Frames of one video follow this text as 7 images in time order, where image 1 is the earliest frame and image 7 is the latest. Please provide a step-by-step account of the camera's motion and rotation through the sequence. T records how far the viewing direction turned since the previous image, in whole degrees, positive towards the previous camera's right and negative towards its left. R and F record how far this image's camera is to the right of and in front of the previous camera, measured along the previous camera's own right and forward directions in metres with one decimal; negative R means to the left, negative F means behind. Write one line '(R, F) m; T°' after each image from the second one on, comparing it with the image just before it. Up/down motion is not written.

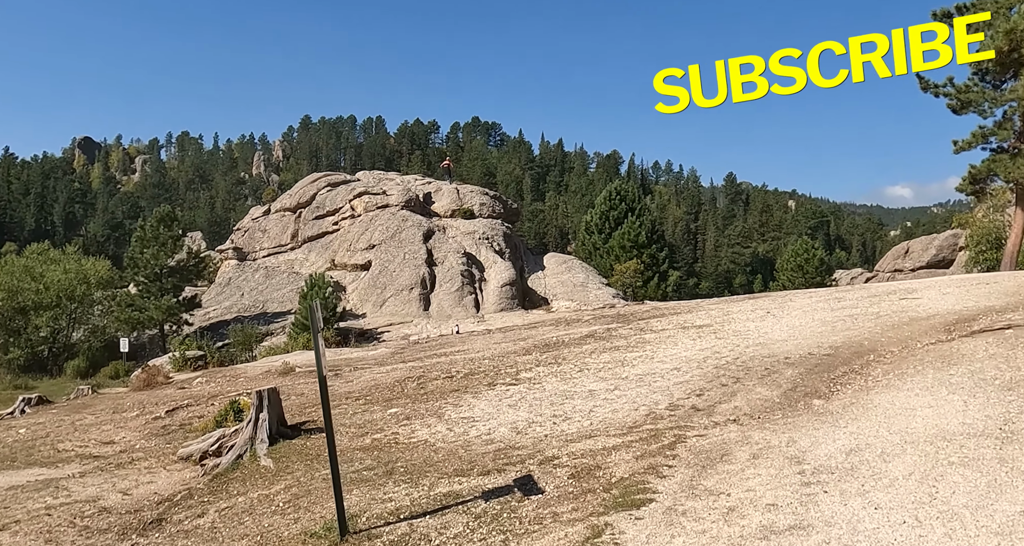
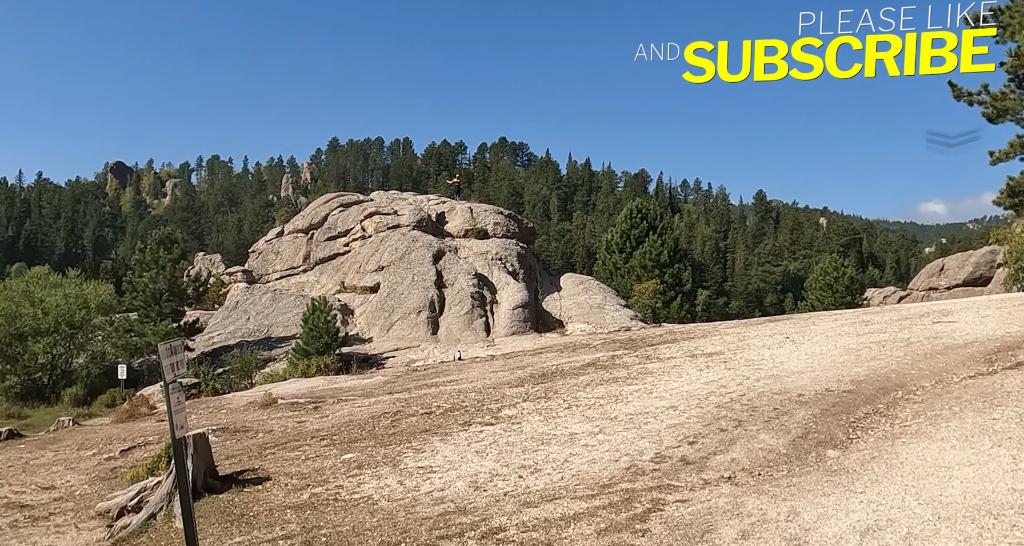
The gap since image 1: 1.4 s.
(+0.7, +1.2) m; -2°
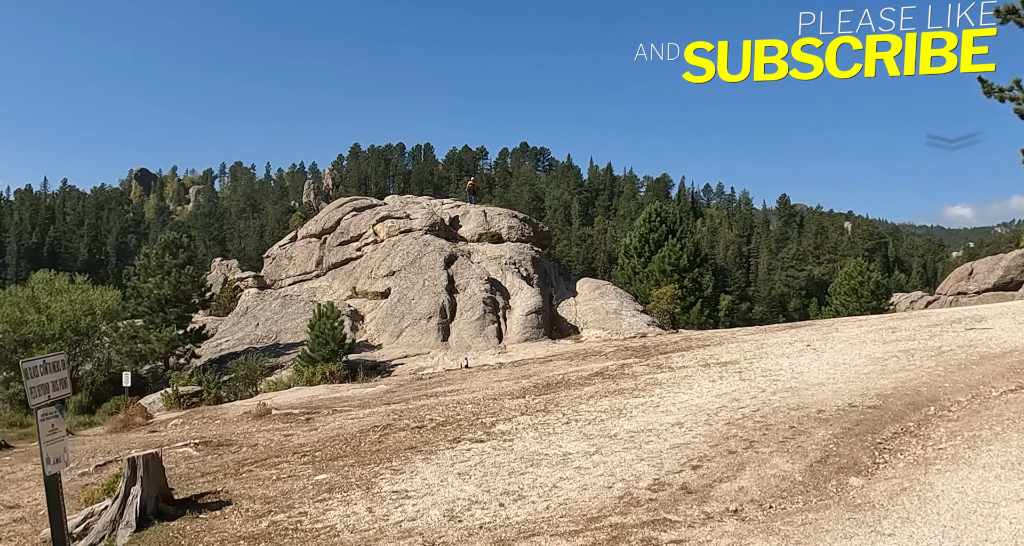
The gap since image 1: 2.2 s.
(+0.4, +0.8) m; -2°
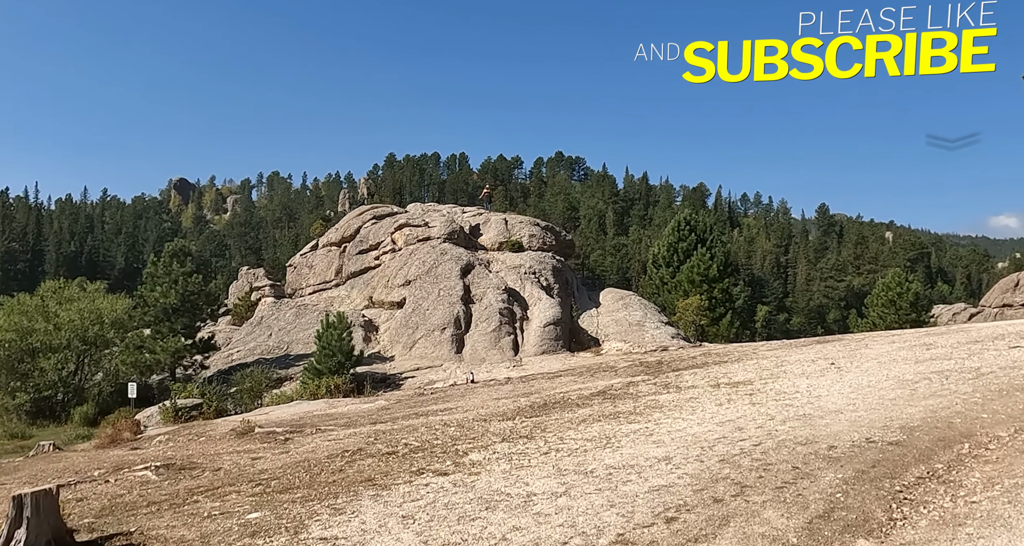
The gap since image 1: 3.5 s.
(+0.8, +1.1) m; -3°
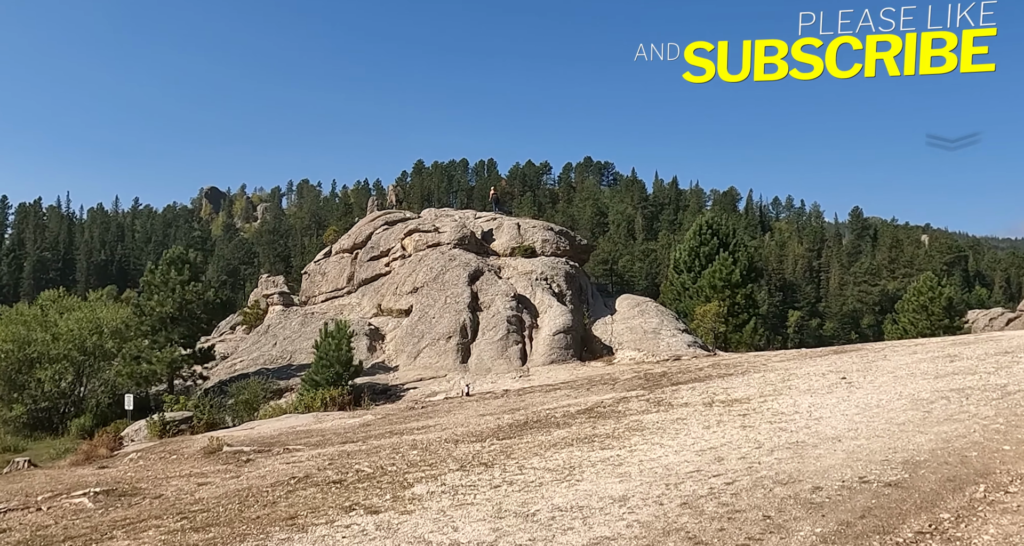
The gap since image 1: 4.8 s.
(+1.0, +1.0) m; -2°
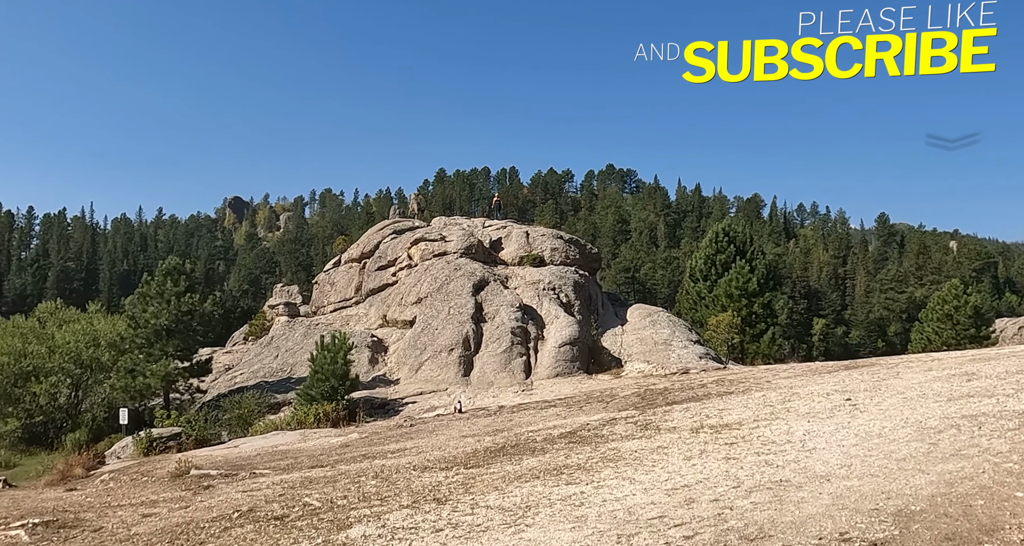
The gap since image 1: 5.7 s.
(+0.8, +0.8) m; -2°
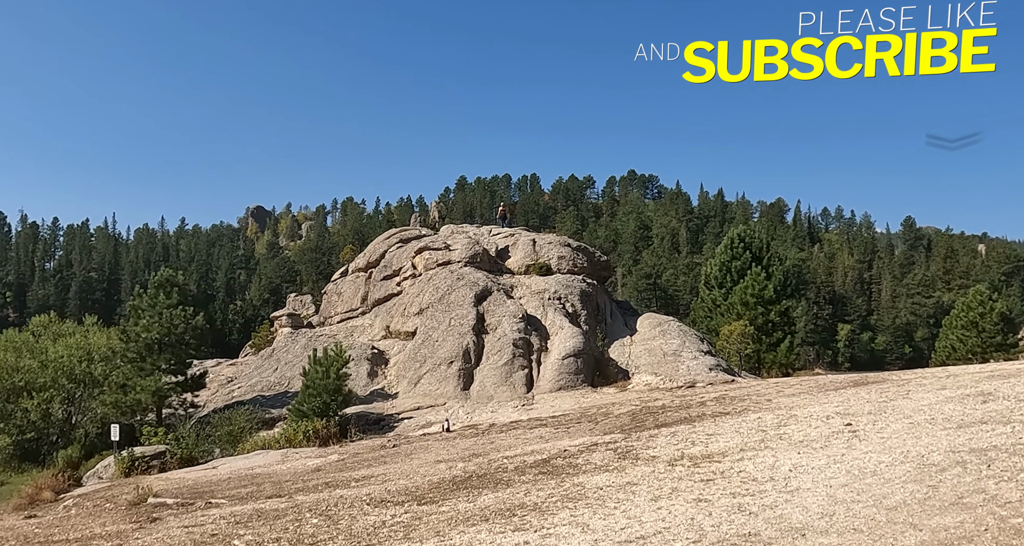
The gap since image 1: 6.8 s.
(+0.9, +0.9) m; -2°
